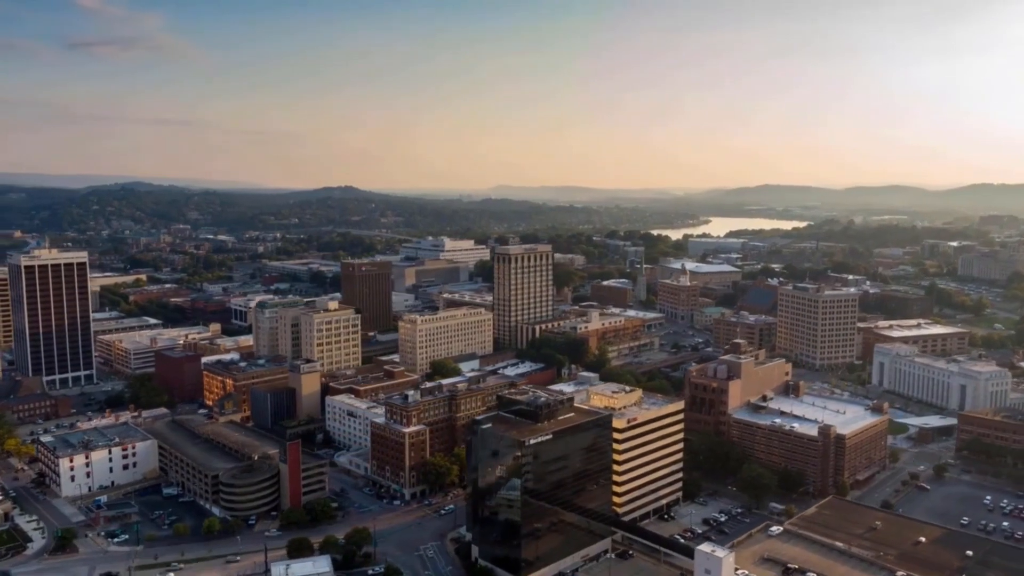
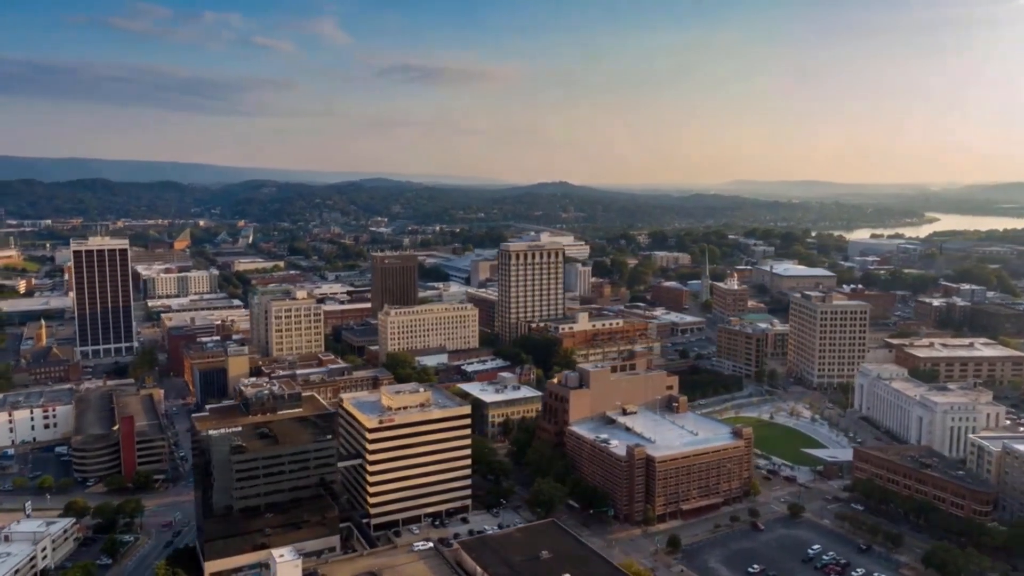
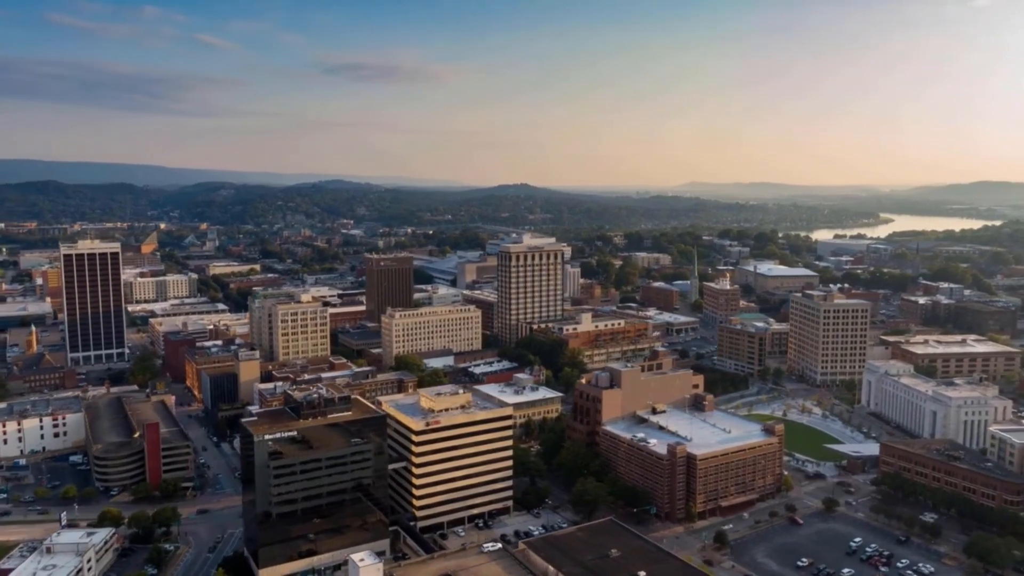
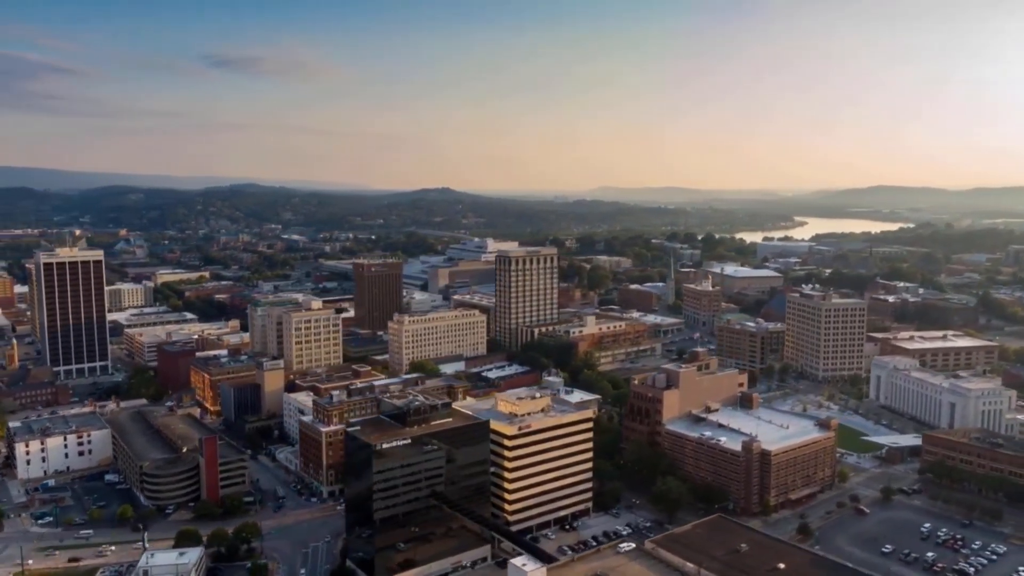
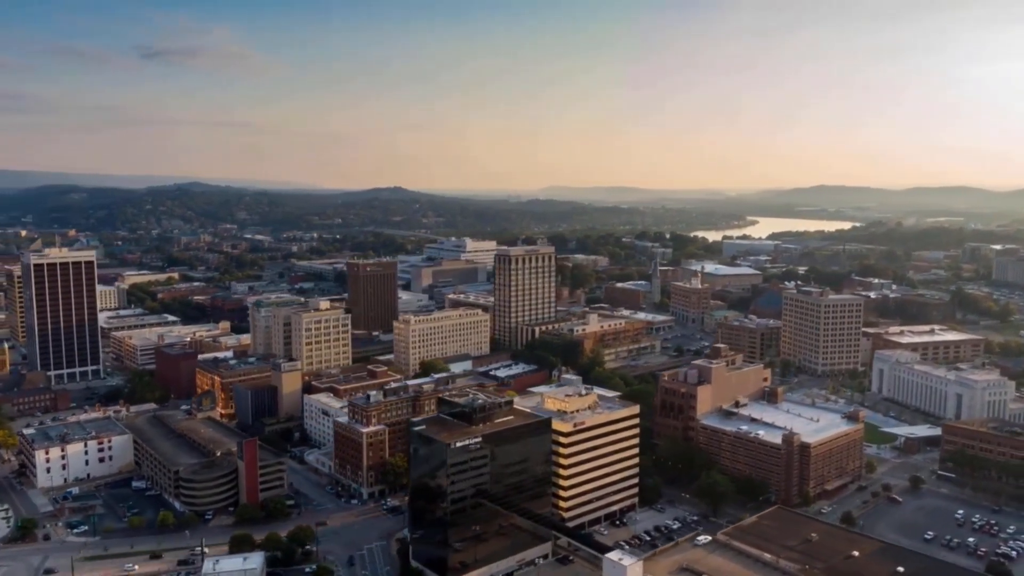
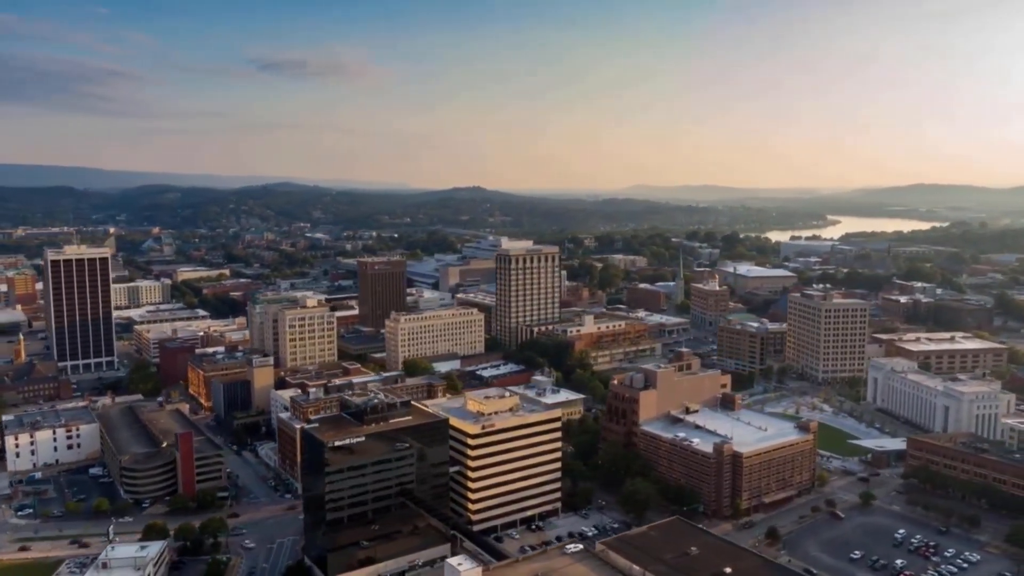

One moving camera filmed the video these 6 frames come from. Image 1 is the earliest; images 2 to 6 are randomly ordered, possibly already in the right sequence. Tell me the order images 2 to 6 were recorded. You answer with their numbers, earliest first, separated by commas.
5, 4, 6, 3, 2
